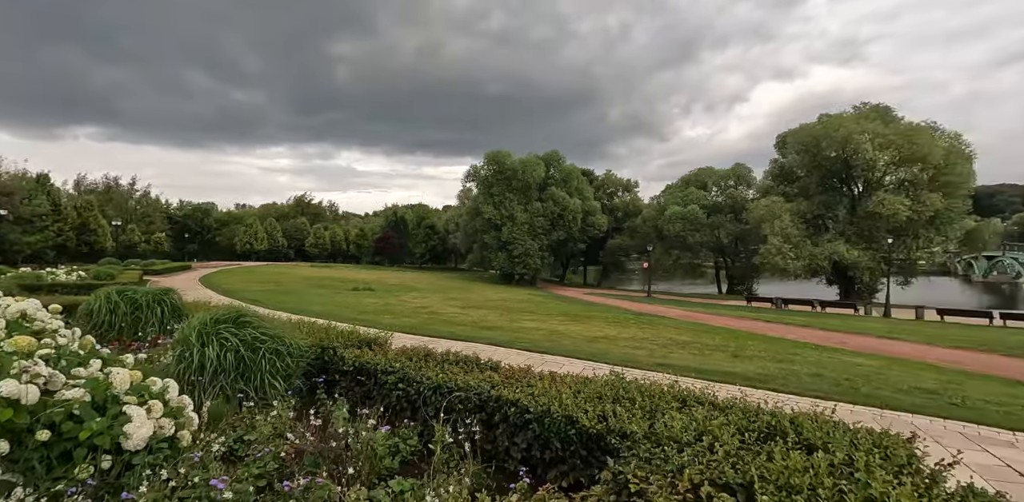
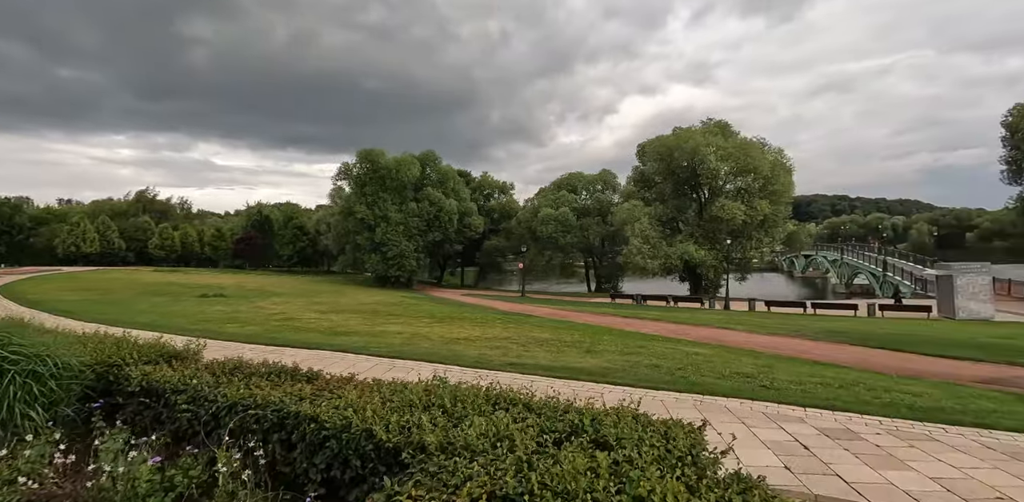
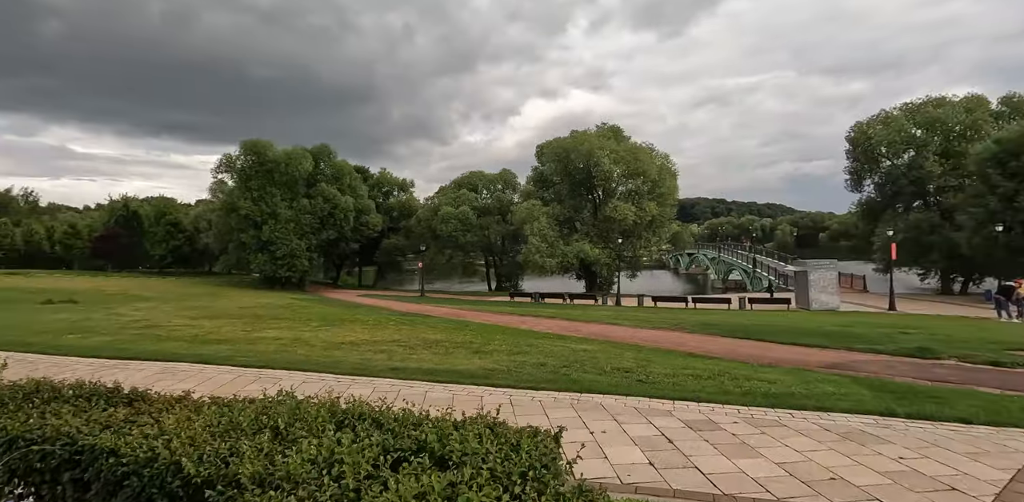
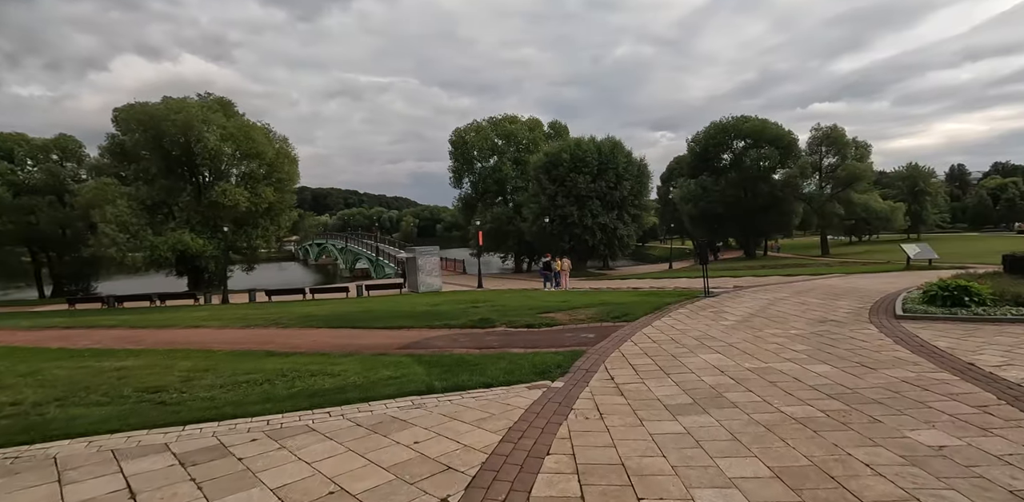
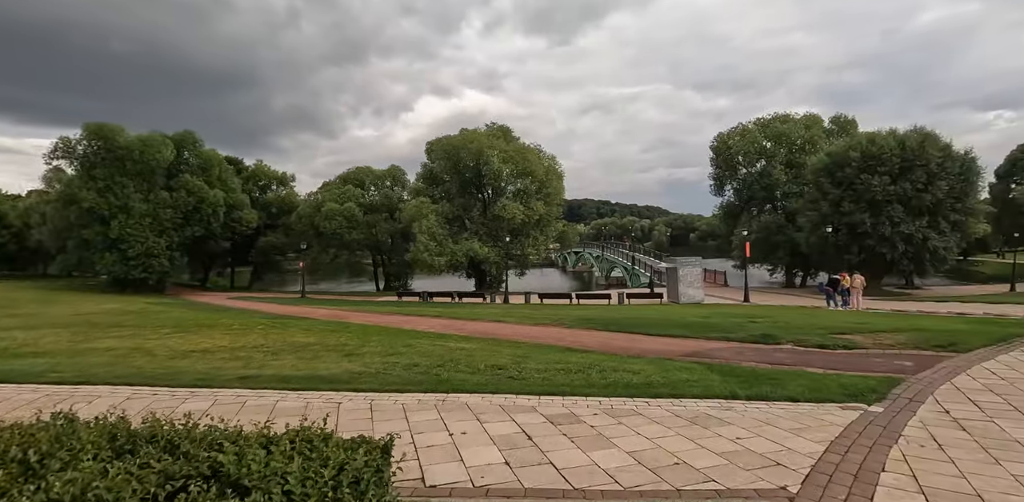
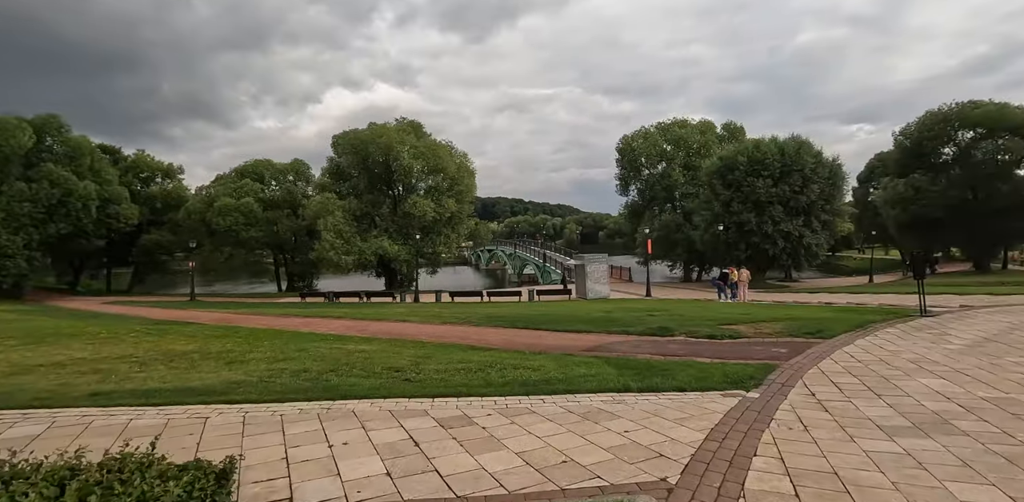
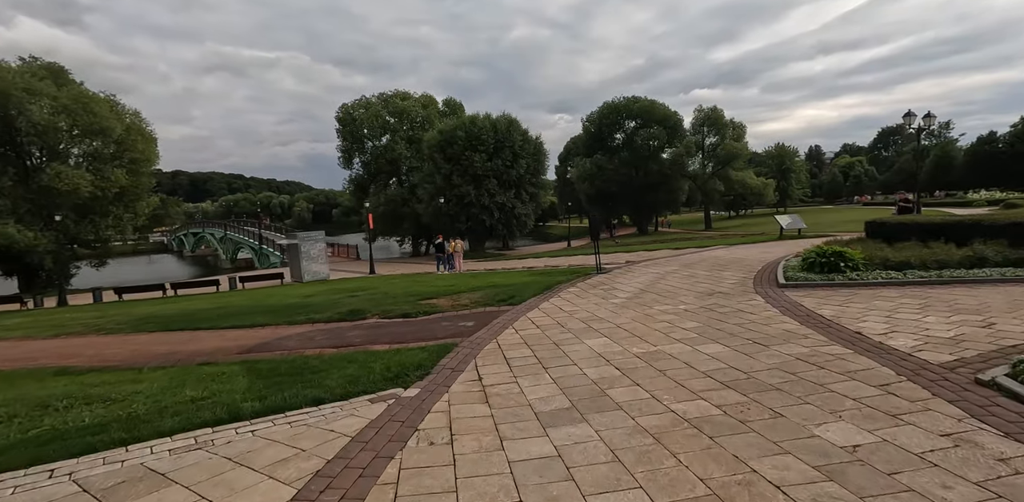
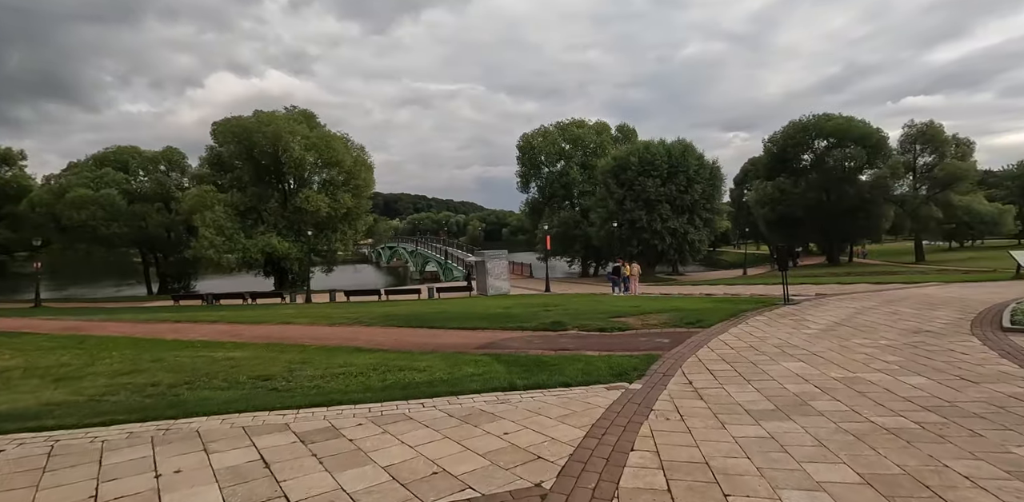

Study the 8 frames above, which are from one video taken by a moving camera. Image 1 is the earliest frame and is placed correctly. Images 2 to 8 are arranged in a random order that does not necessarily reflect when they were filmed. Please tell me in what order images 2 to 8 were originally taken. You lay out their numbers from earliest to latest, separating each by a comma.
2, 3, 5, 6, 8, 4, 7
